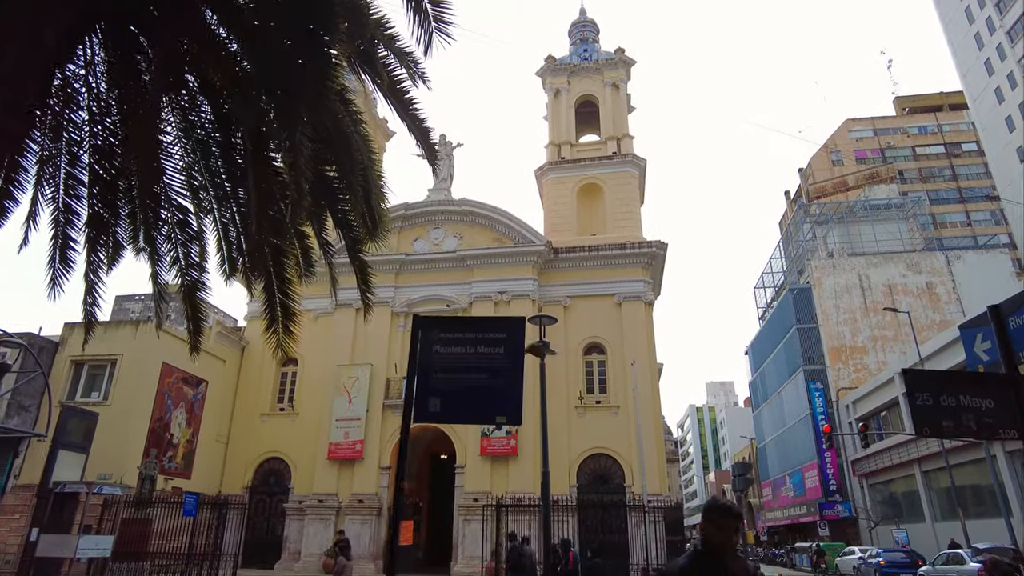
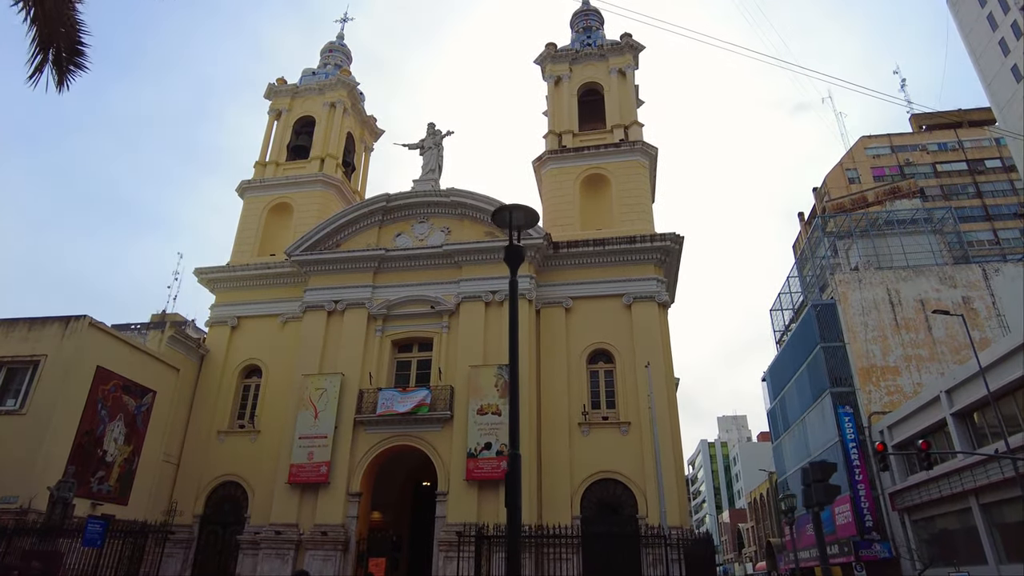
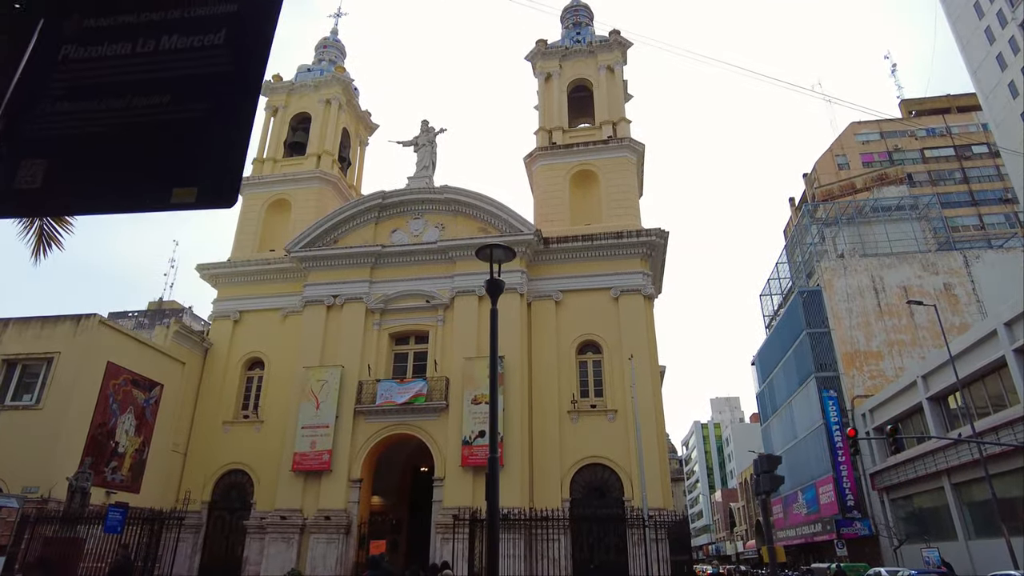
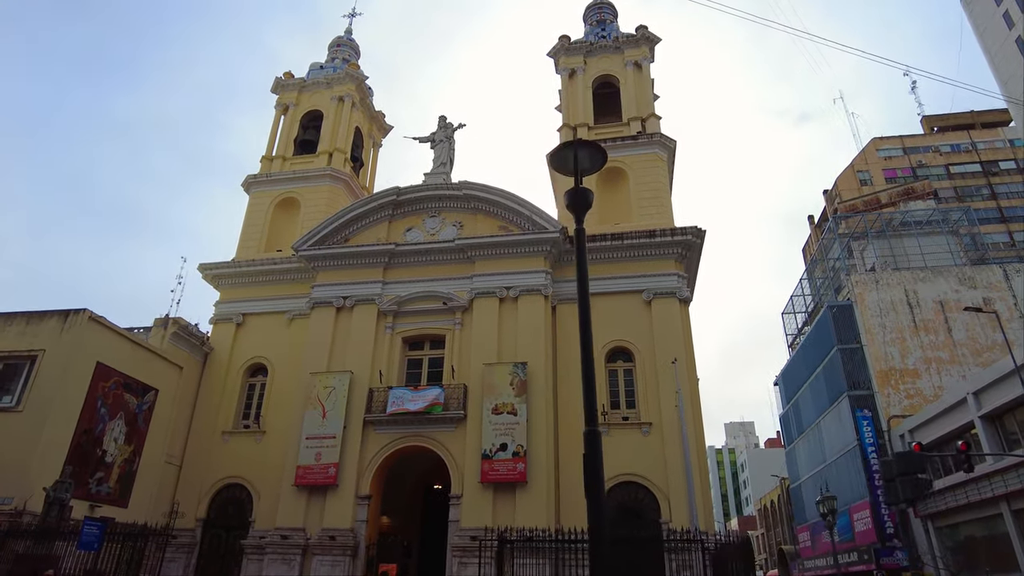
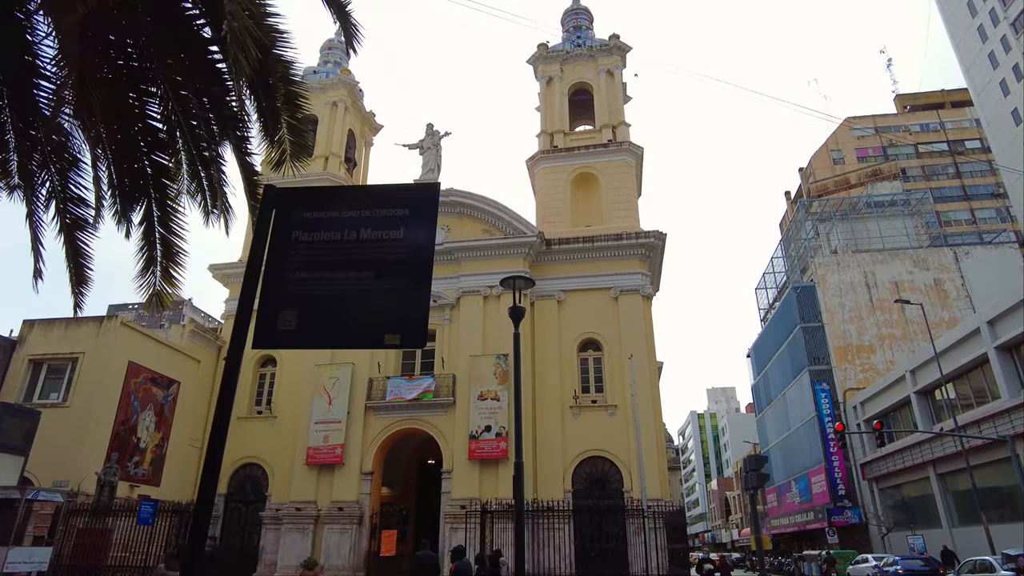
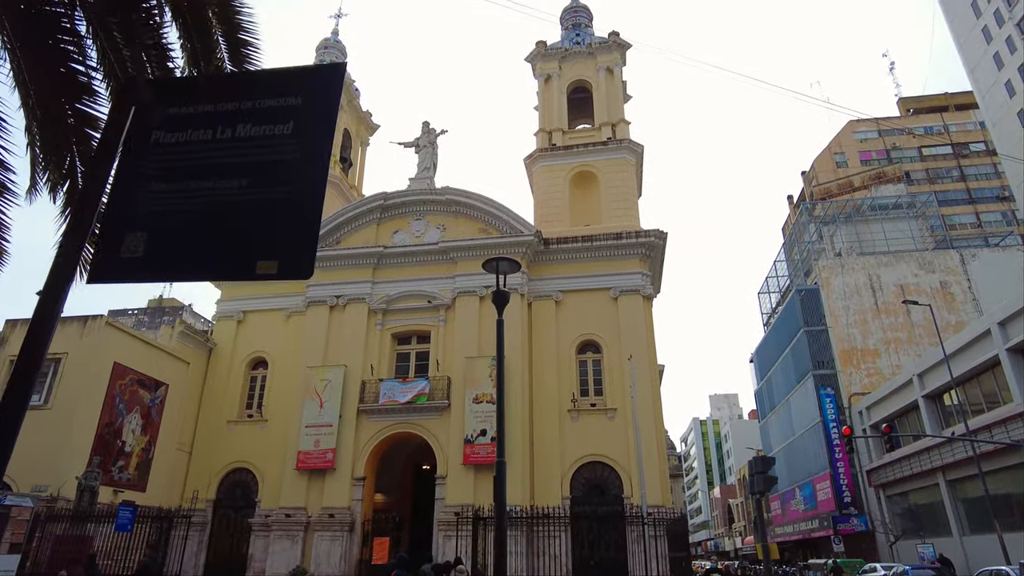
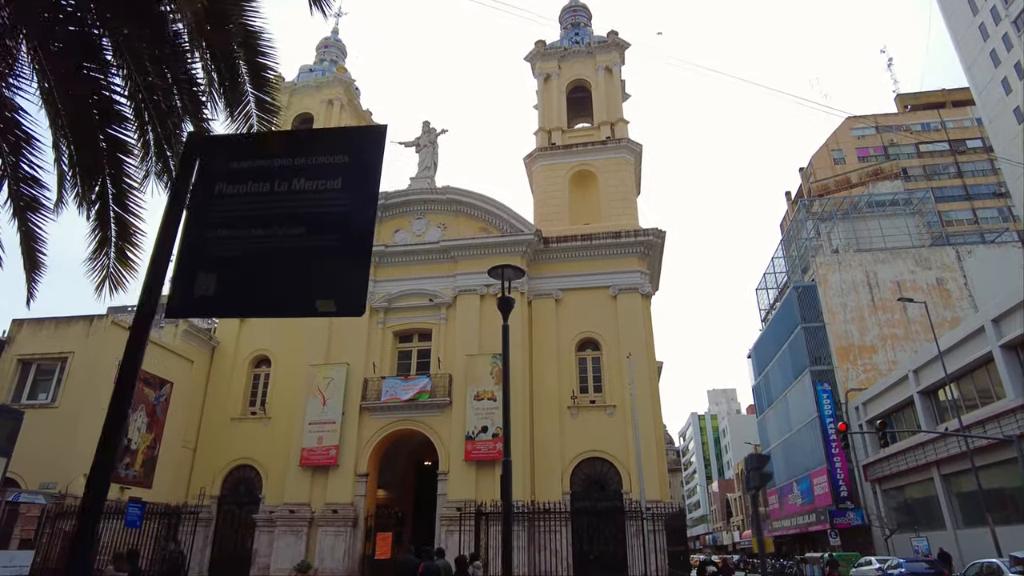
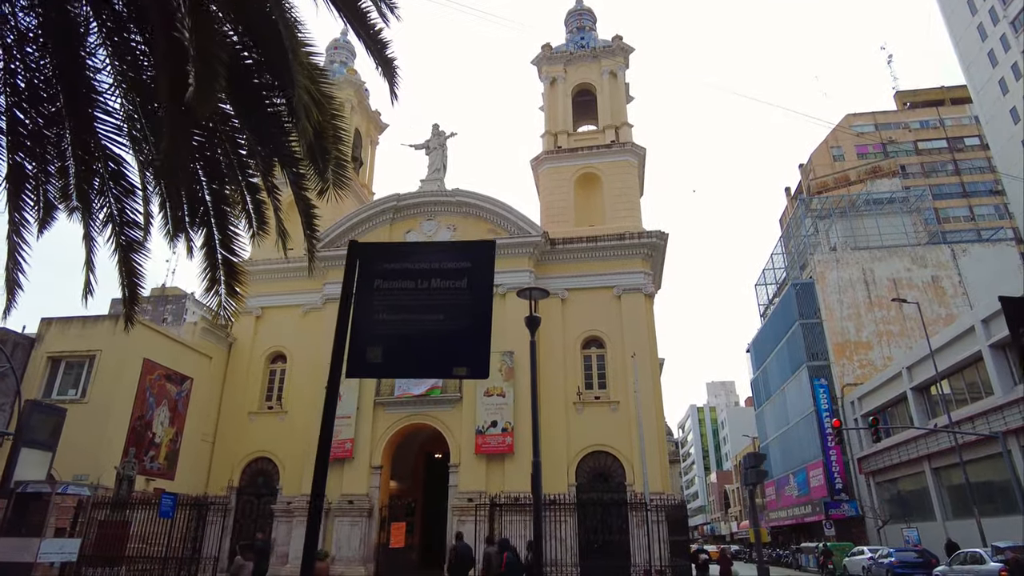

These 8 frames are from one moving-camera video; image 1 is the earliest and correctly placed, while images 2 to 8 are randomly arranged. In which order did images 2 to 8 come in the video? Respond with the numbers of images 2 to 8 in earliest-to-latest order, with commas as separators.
8, 5, 7, 6, 3, 2, 4
